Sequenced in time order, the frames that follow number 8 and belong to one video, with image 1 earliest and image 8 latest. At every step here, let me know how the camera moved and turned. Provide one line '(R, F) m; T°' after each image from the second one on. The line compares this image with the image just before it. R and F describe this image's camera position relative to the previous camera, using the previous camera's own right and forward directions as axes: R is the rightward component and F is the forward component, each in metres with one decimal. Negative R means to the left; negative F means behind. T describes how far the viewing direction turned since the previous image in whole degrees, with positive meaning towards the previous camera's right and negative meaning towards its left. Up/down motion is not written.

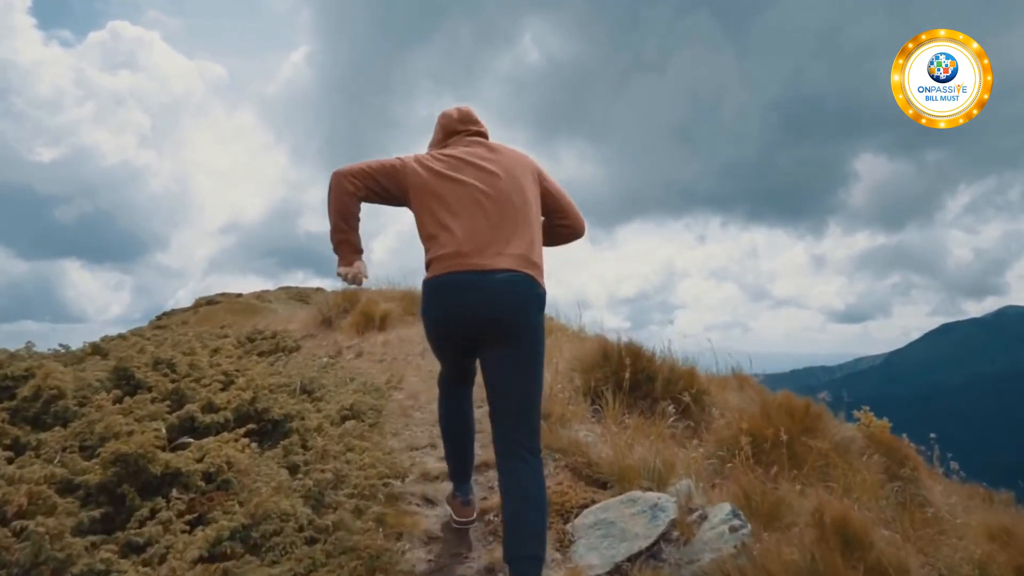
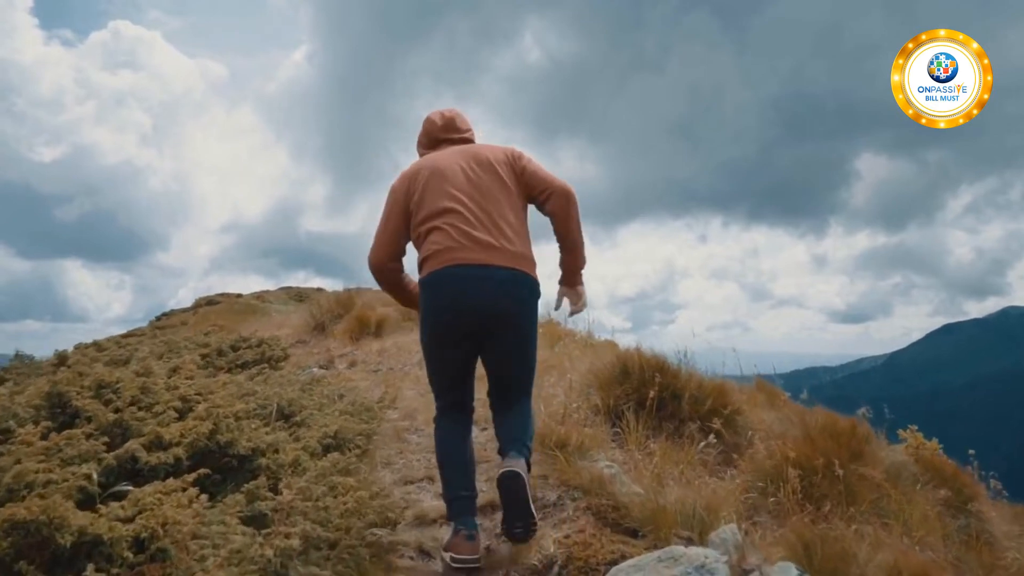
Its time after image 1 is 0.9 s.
(0.0, +0.4) m; 0°
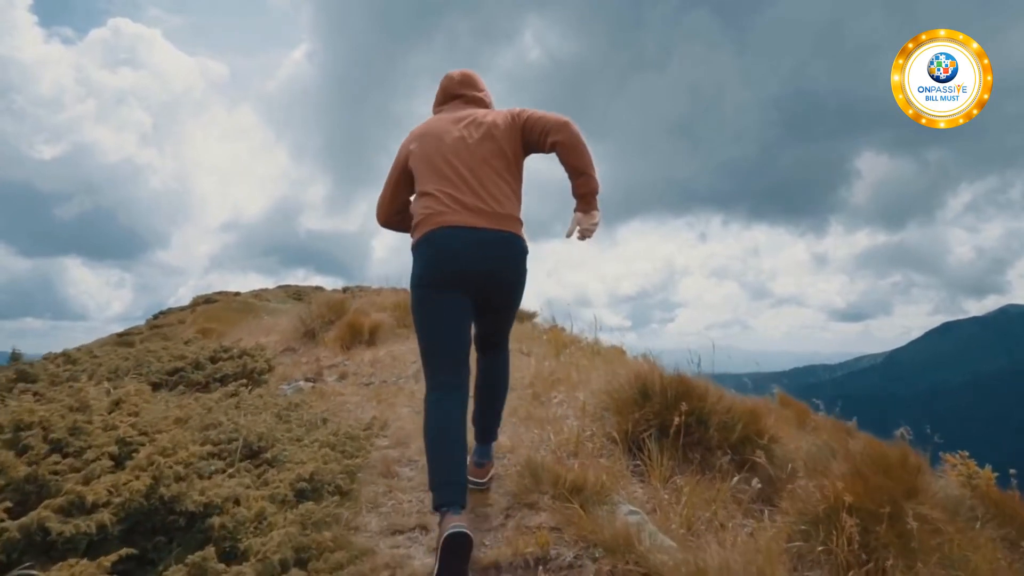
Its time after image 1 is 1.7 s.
(0.0, +0.4) m; 0°
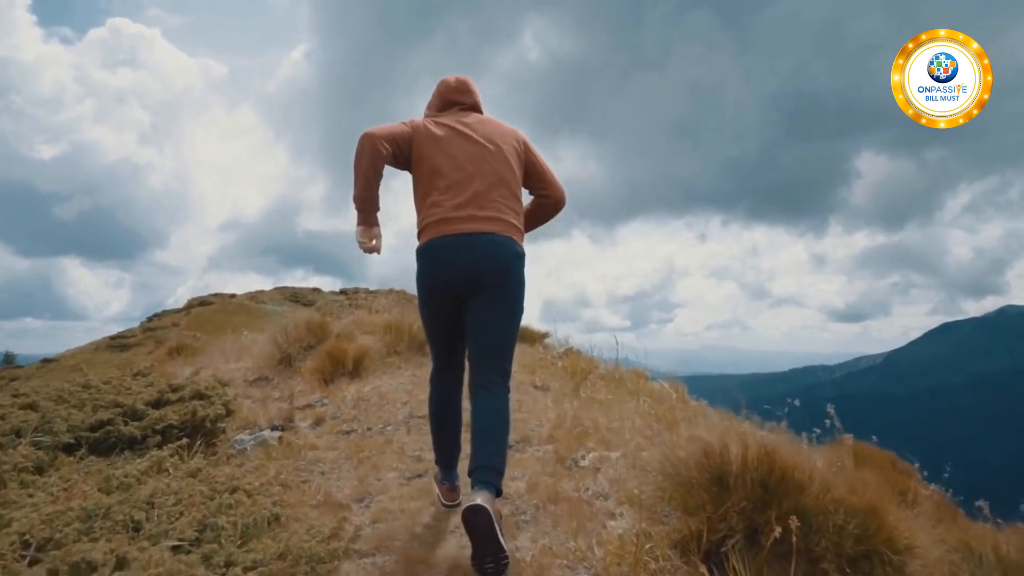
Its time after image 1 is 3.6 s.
(-0.1, +0.9) m; 0°
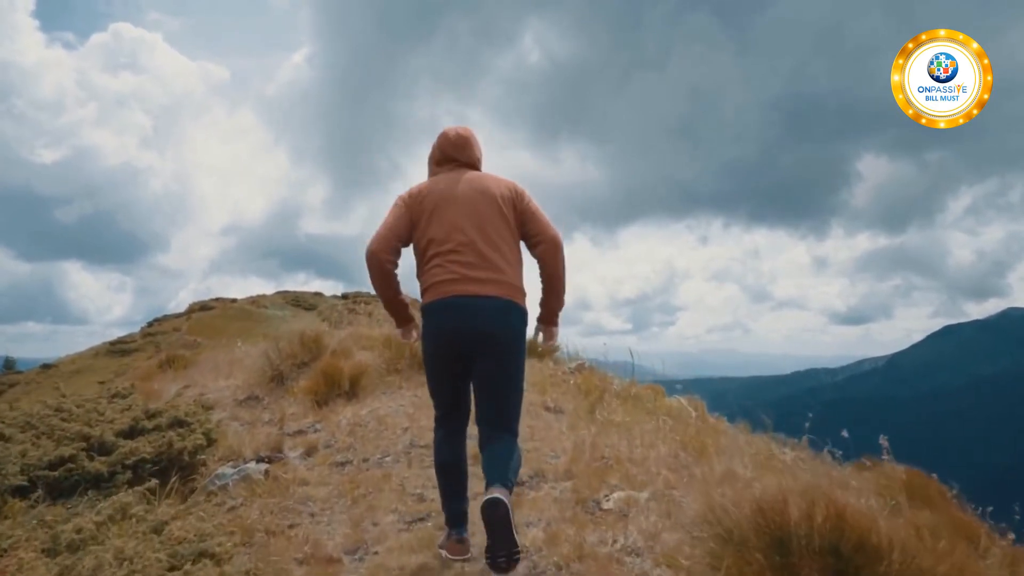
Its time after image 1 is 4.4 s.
(0.0, +0.4) m; 0°
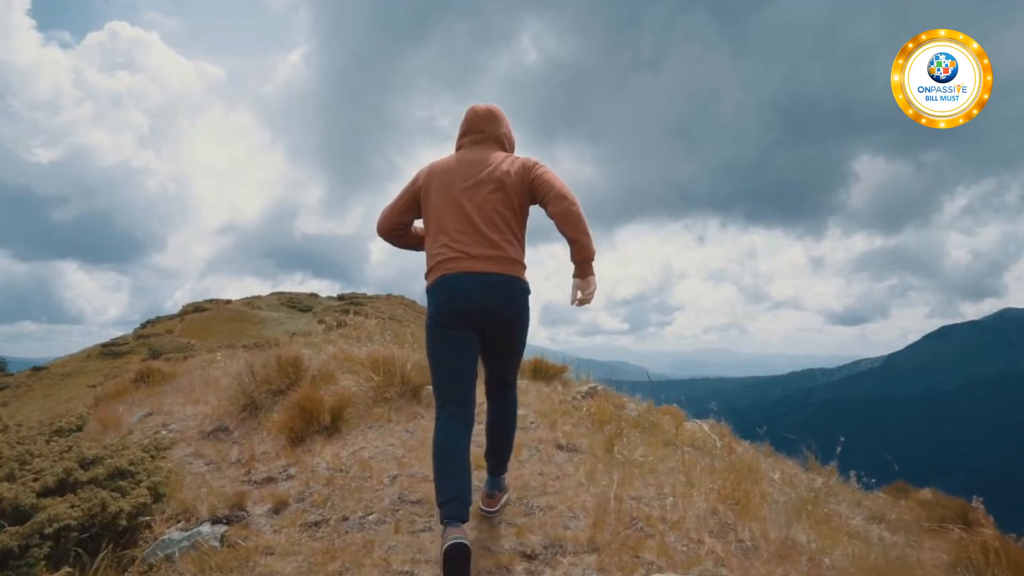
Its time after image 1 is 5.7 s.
(0.0, +0.6) m; 0°
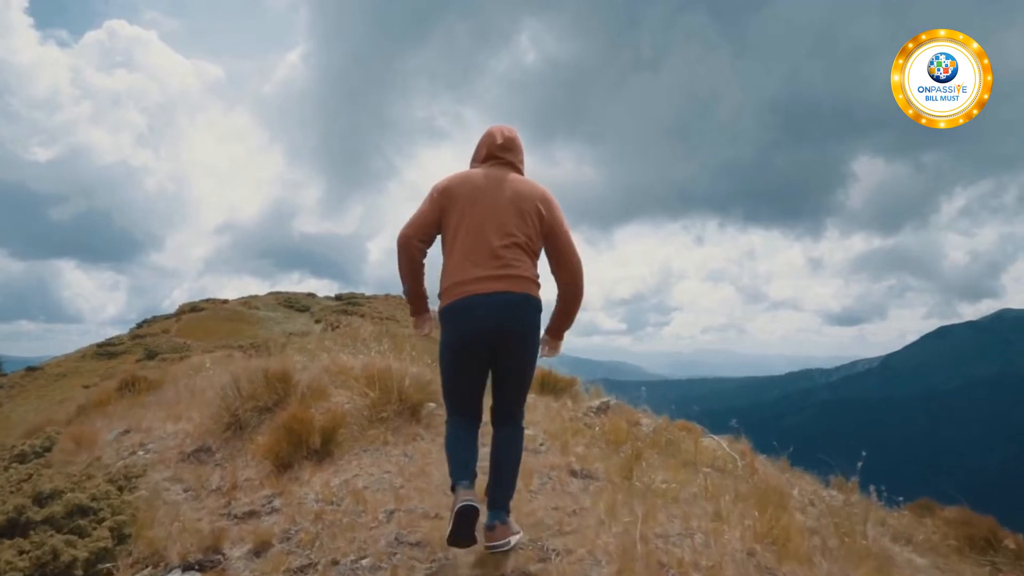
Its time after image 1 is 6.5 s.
(-0.1, +0.3) m; 0°
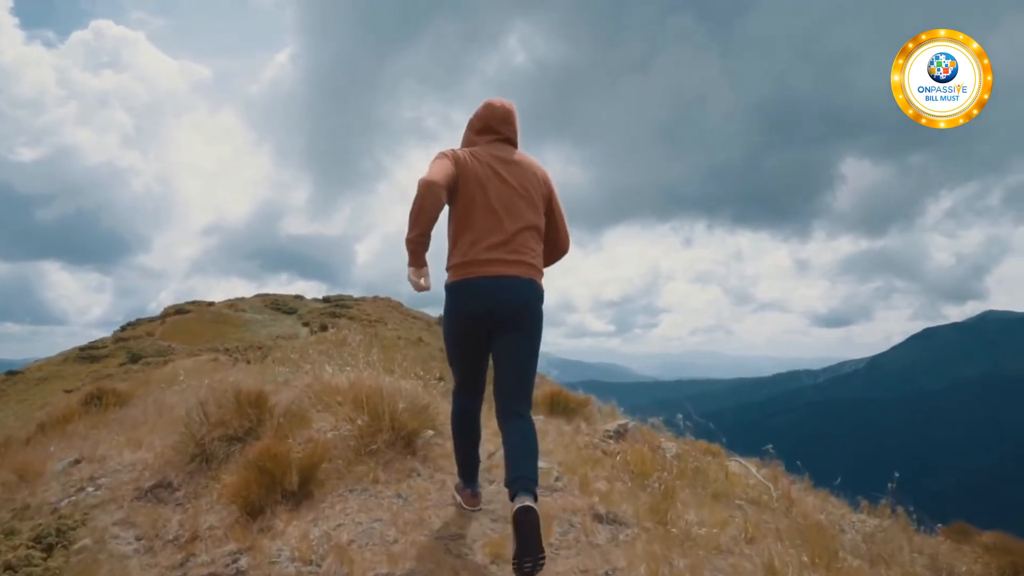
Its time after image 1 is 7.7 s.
(-0.1, +0.5) m; +1°
